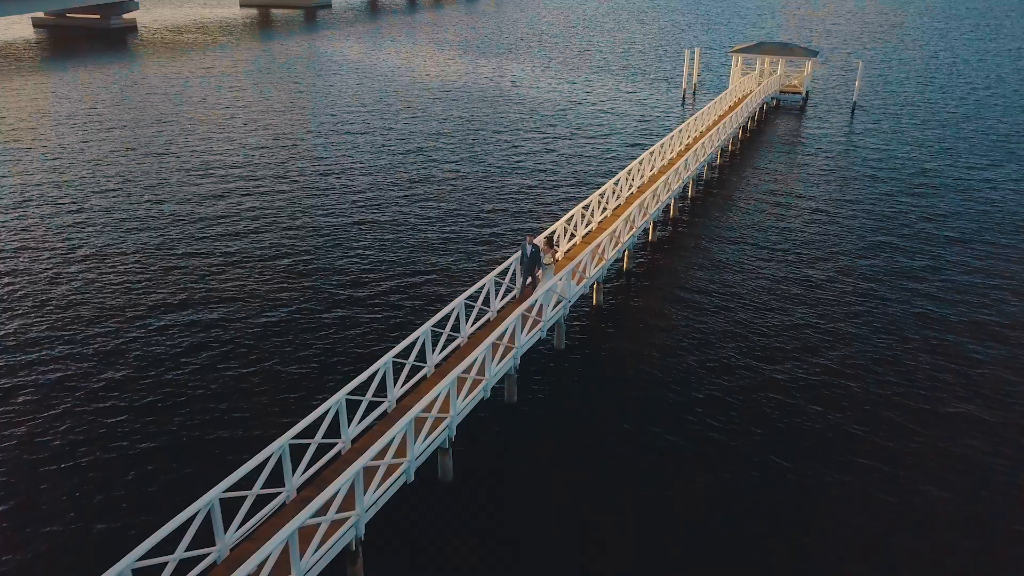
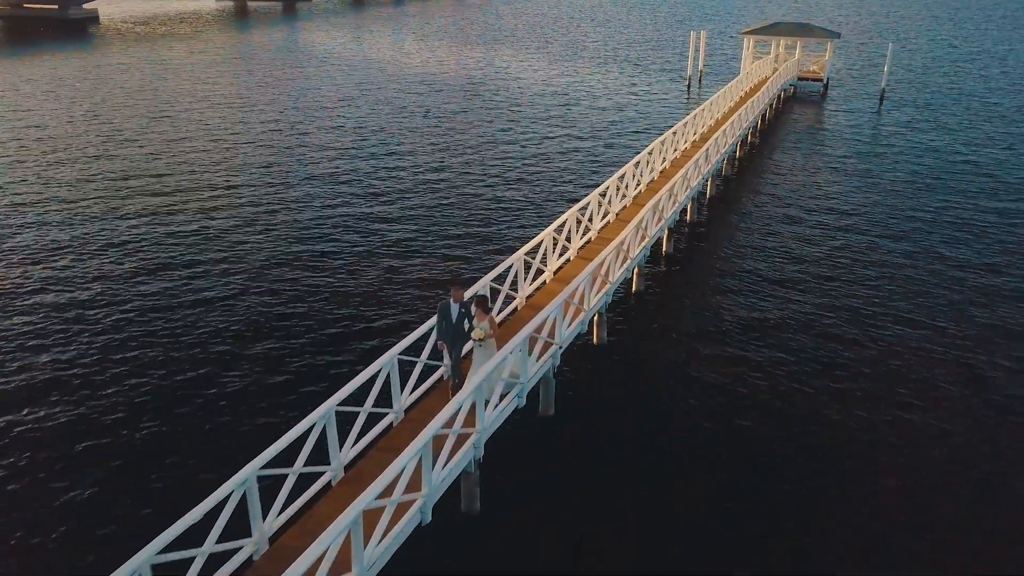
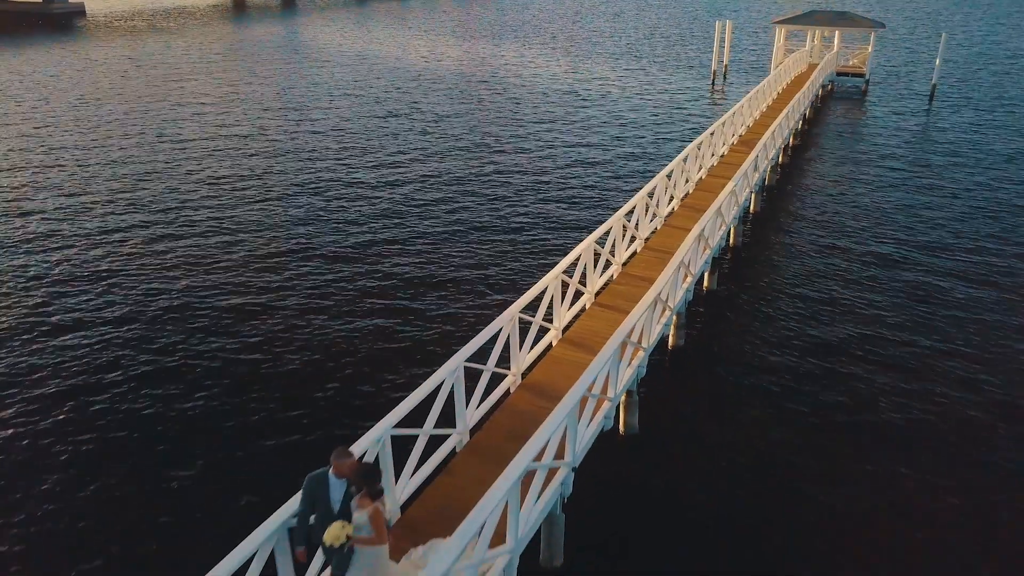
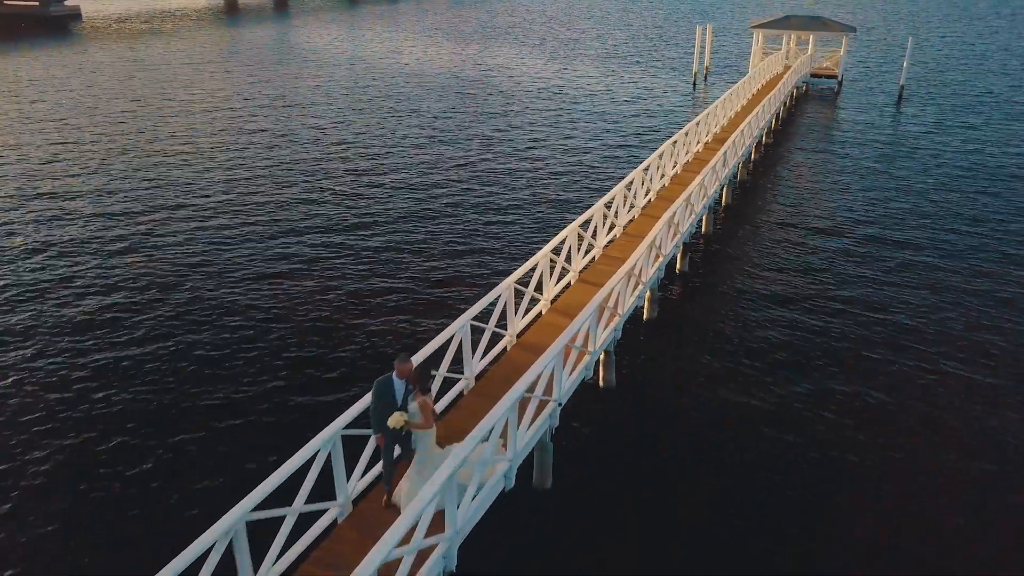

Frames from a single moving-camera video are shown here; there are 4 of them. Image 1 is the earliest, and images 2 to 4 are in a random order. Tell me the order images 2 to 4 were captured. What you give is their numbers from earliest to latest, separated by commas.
2, 4, 3
